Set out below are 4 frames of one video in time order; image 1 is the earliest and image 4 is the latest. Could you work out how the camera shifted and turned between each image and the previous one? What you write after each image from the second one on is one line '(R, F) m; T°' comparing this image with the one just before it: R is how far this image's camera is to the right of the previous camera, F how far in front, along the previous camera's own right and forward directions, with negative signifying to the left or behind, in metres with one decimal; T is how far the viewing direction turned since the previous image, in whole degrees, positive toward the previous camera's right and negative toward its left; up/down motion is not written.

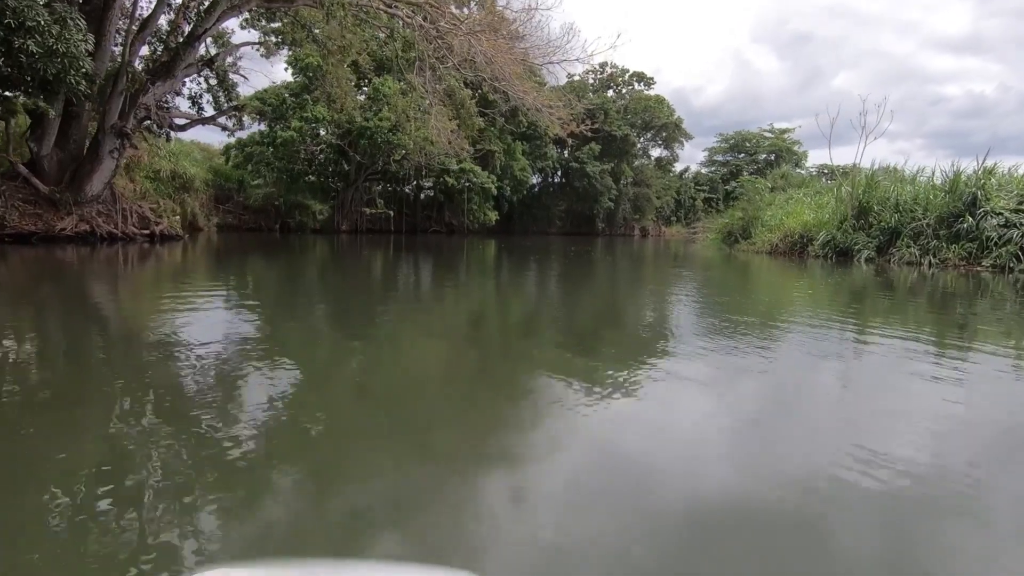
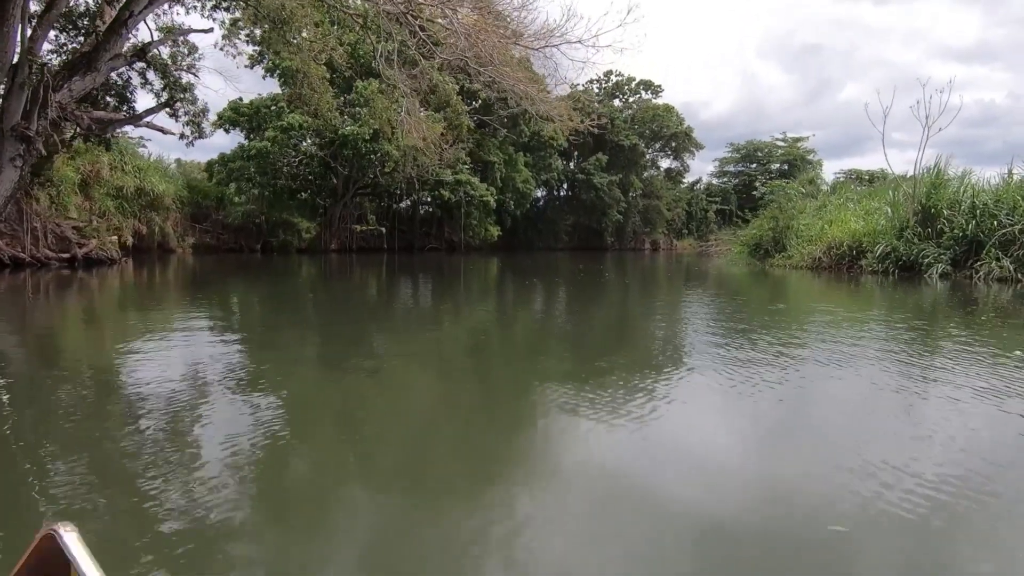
(+0.1, +0.8) m; -1°
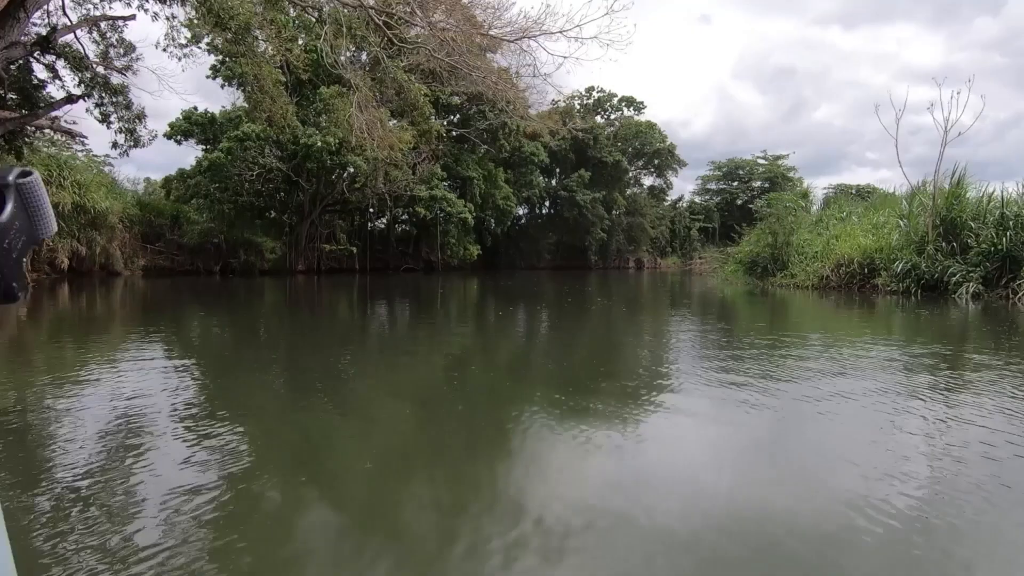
(+0.1, +0.5) m; +2°
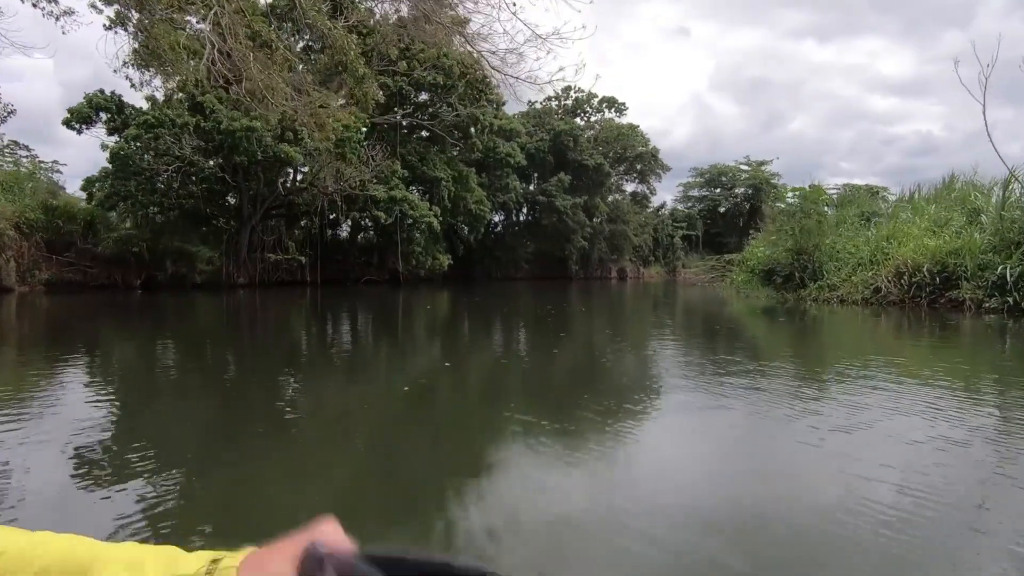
(+0.1, +1.0) m; +2°
